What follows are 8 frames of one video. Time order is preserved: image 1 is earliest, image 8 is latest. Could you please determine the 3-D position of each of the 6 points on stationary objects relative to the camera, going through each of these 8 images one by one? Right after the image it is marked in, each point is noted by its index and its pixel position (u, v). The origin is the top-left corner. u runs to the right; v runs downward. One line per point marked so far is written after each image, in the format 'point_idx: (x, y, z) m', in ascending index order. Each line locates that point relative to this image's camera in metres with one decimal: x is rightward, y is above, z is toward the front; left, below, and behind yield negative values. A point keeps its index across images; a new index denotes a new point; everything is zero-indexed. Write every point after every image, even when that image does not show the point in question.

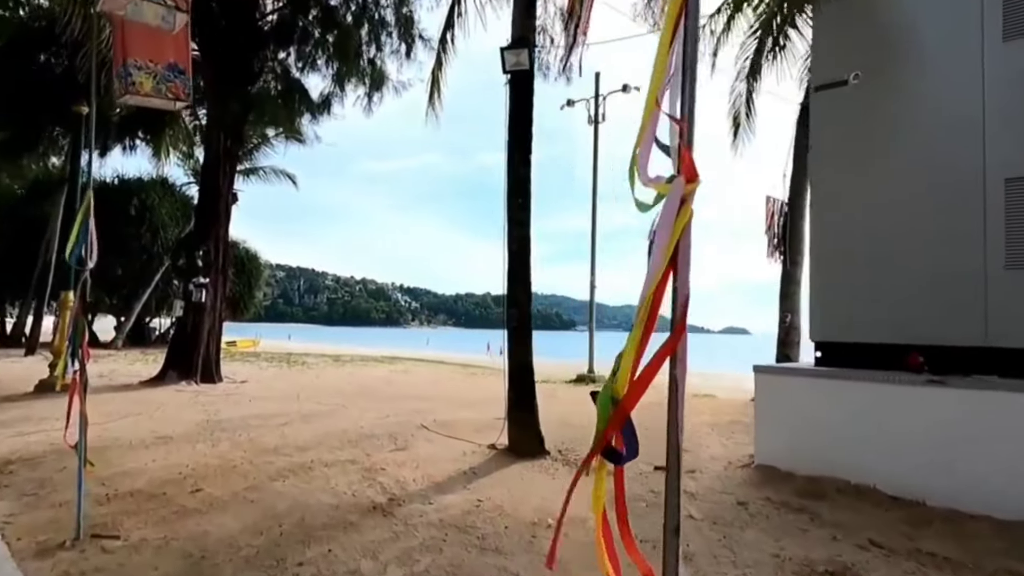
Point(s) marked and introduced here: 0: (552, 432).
0: (+0.4, -1.5, +7.1) m
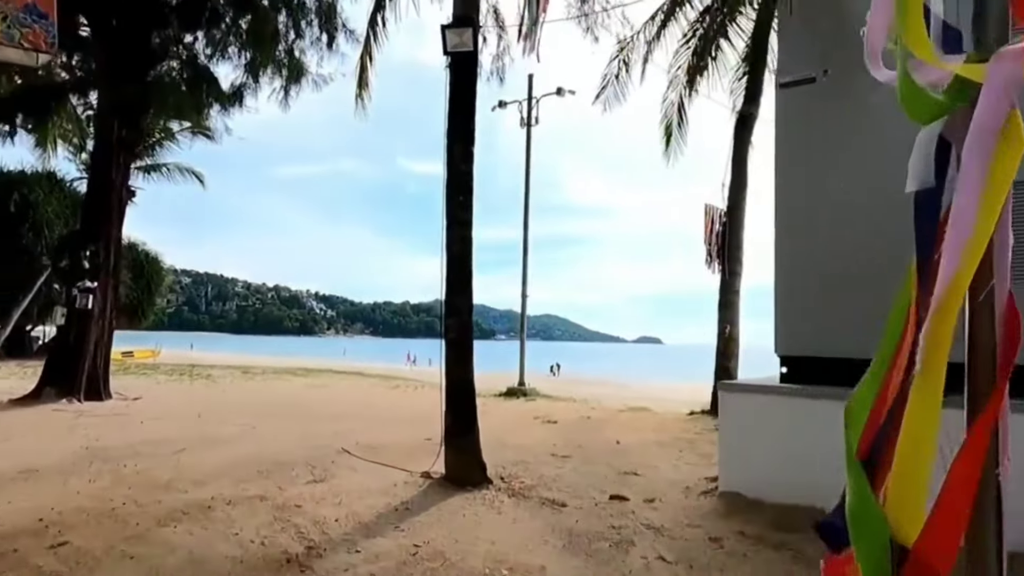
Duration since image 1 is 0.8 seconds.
0: (-0.2, -1.6, +6.4) m
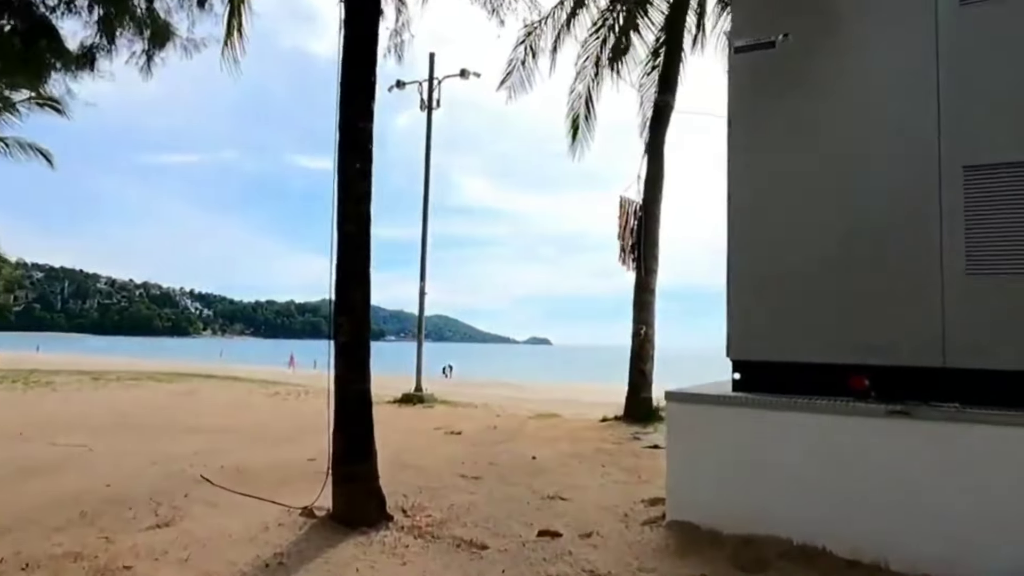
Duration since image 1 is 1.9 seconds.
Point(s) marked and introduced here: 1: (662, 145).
0: (-1.0, -1.5, +5.4) m
1: (+2.0, +1.9, +8.9) m
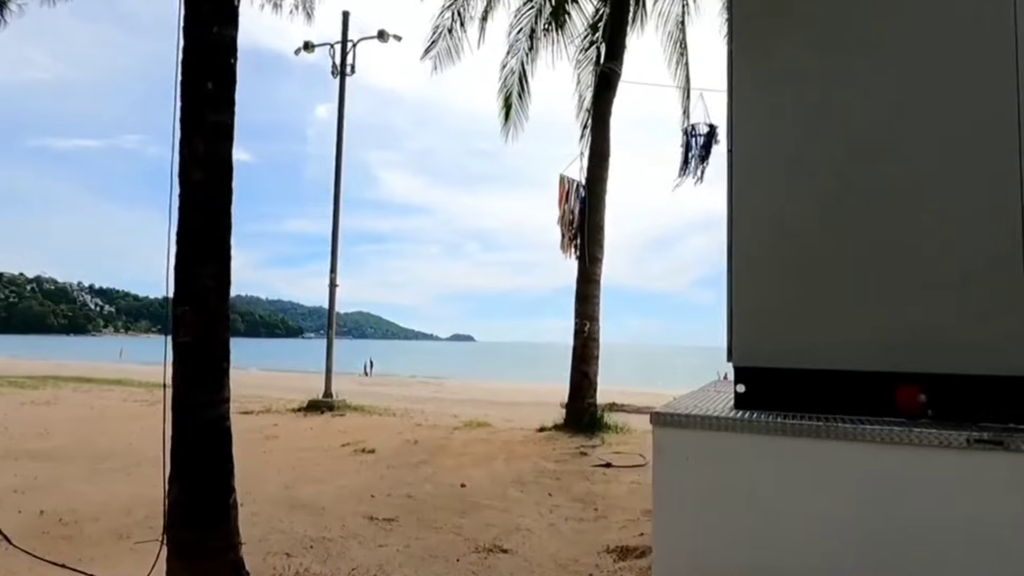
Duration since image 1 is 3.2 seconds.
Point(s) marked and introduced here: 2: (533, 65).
0: (-1.5, -1.4, +4.1) m
1: (+1.1, +2.0, +7.8) m
2: (+0.4, +3.9, +11.6) m
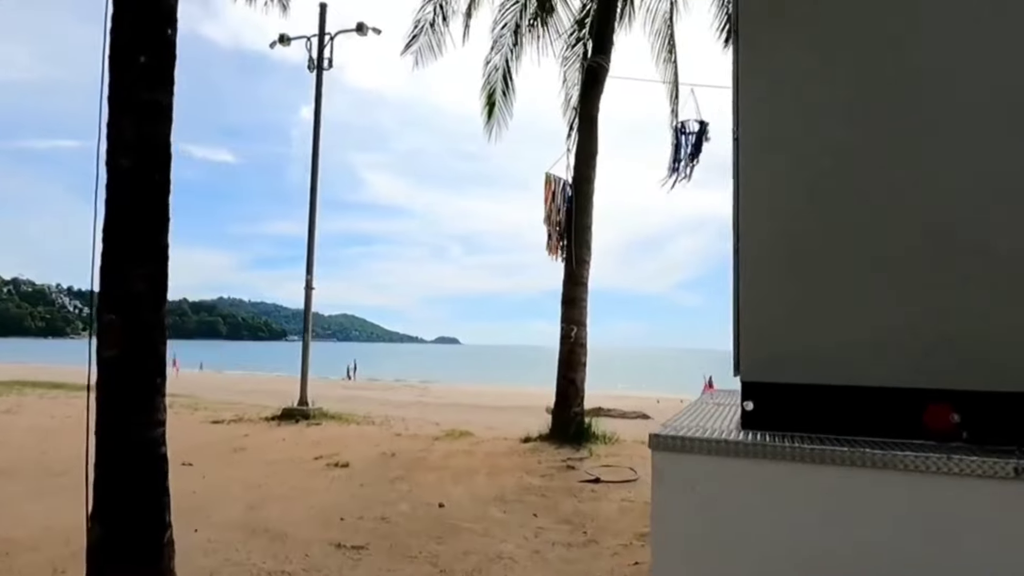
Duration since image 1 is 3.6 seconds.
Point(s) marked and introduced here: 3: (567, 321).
0: (-1.6, -1.5, +3.7) m
1: (+0.9, +2.0, +7.5) m
2: (+0.1, +3.9, +11.3) m
3: (+0.6, -0.4, +7.2) m
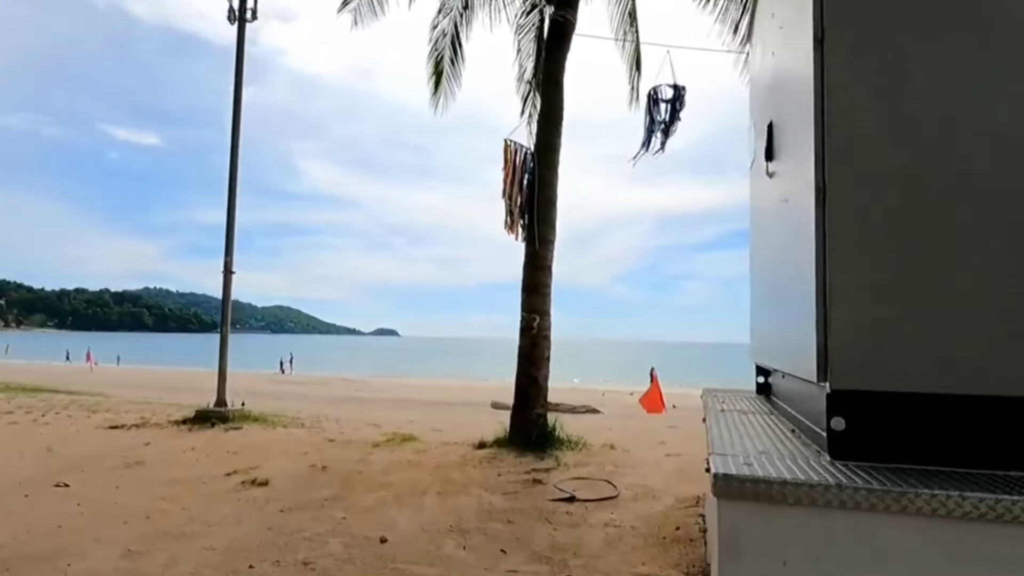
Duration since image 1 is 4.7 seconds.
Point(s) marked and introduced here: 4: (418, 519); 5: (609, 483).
0: (-1.7, -1.3, +2.6) m
1: (+0.5, +2.2, +6.6) m
2: (-0.7, +4.1, +10.2) m
3: (+0.2, -0.2, +6.3) m
4: (-0.6, -1.4, +4.1) m
5: (+0.7, -1.4, +4.9) m
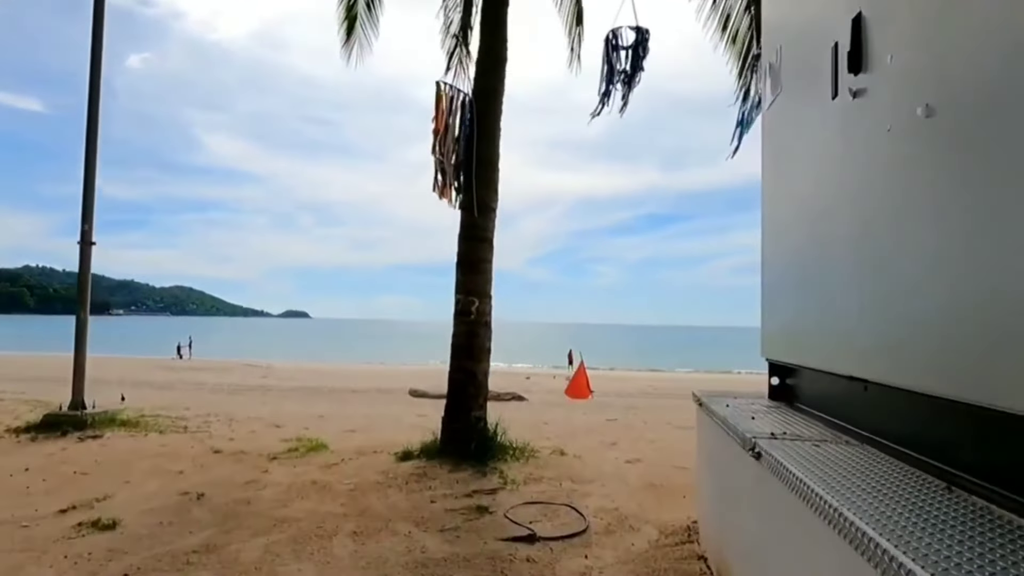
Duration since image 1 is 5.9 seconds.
0: (-1.8, -1.2, +1.3) m
1: (-0.1, +2.3, +5.5) m
2: (-1.7, +4.4, +8.9) m
3: (-0.4, 0.0, +5.2) m
4: (-0.8, -1.3, +2.9) m
5: (+0.4, -1.3, +3.9) m
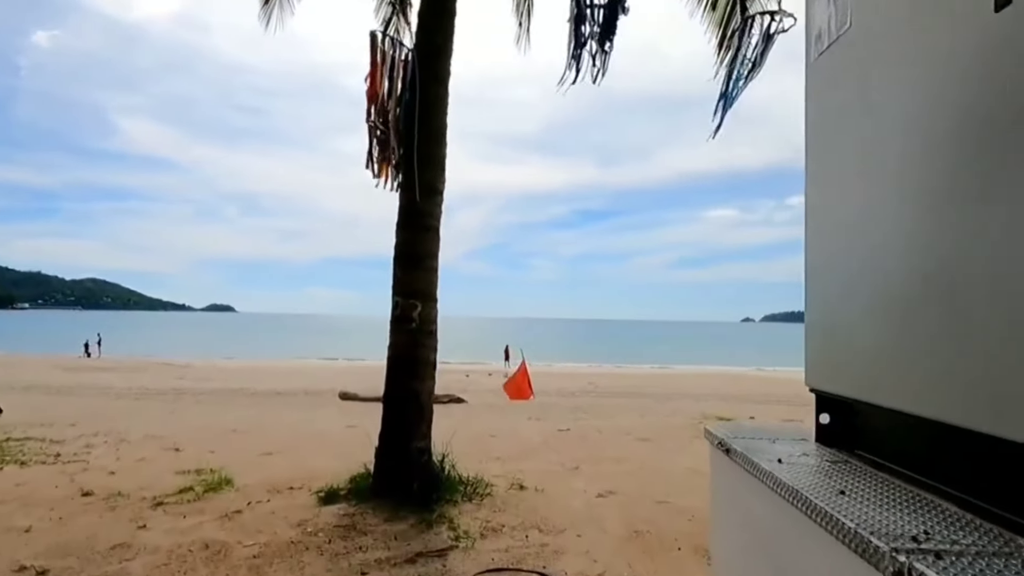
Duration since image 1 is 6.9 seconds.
0: (-1.7, -1.3, +0.2) m
1: (-0.4, +2.3, +4.5) m
2: (-2.3, +4.4, +7.7) m
3: (-0.7, 0.0, +4.3) m
4: (-0.9, -1.3, +1.9) m
5: (+0.2, -1.3, +3.0) m
